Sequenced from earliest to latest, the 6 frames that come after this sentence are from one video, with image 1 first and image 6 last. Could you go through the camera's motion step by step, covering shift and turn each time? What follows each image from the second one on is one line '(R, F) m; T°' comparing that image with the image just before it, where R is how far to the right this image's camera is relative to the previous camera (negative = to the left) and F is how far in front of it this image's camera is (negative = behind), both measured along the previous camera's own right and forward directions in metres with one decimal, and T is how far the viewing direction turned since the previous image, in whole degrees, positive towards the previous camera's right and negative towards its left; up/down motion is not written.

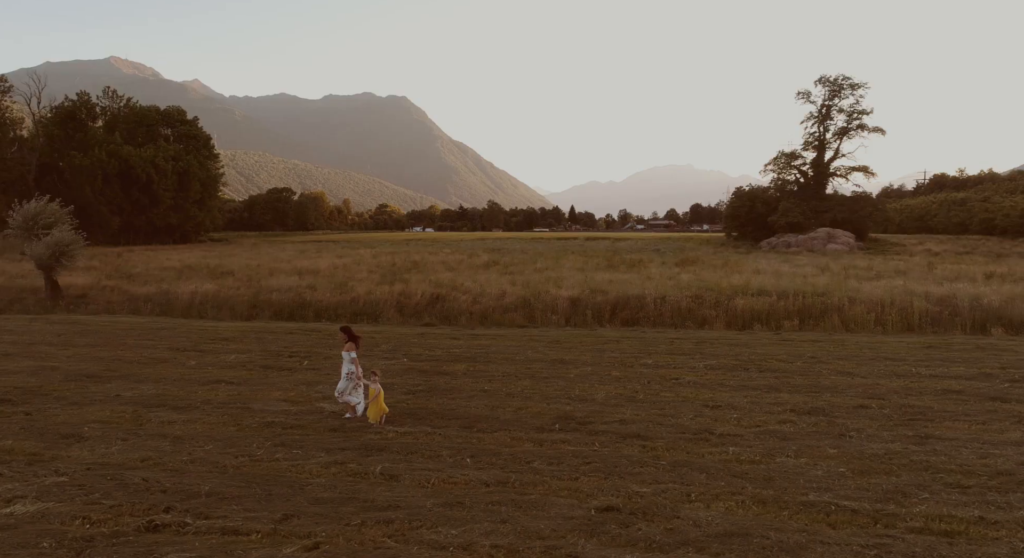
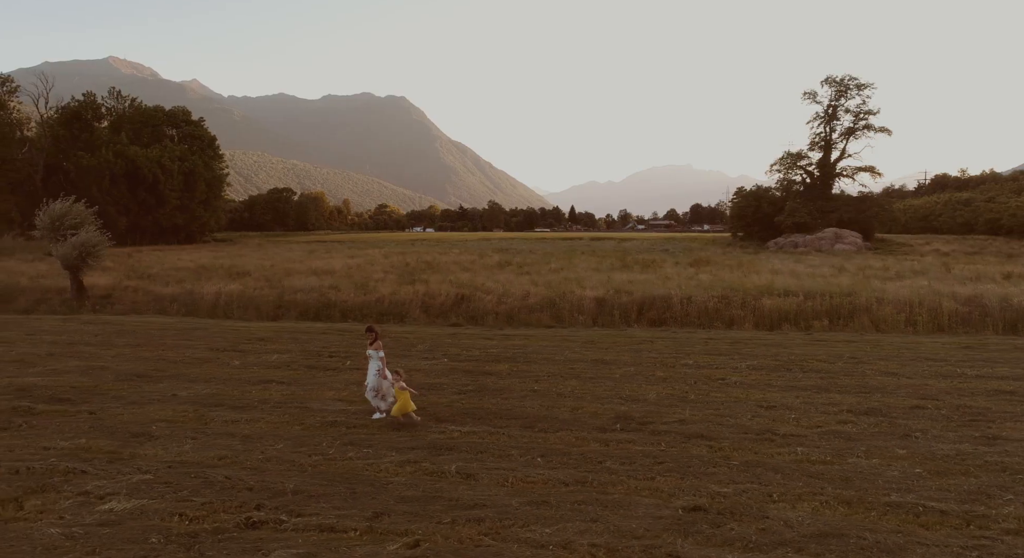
(-0.6, 0.0) m; -1°
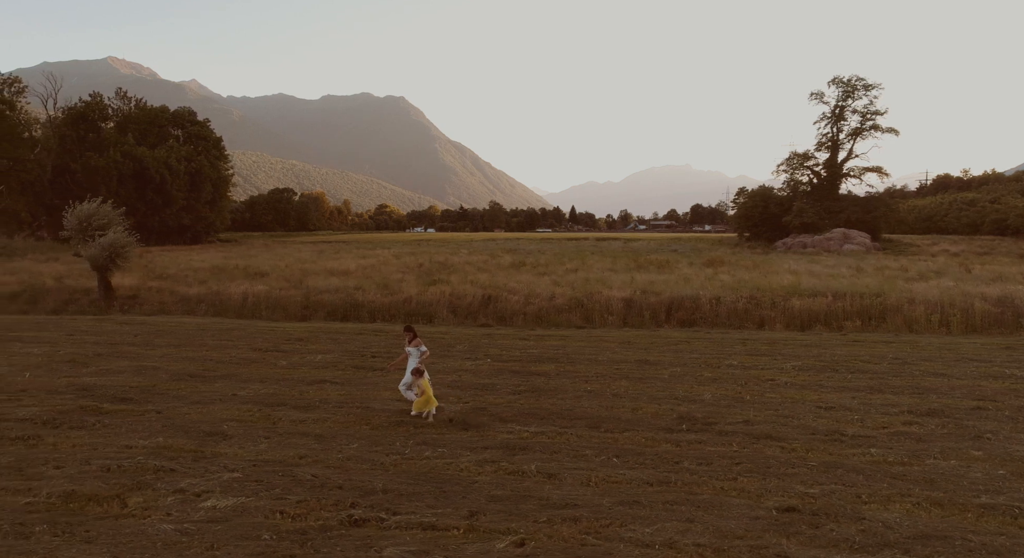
(-0.6, 0.0) m; -1°
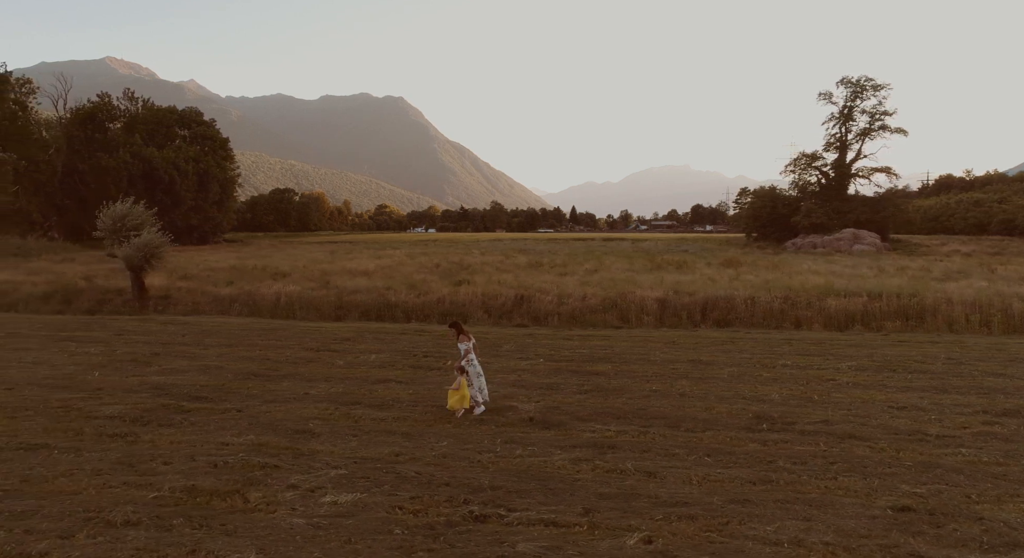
(-0.7, -0.1) m; -1°
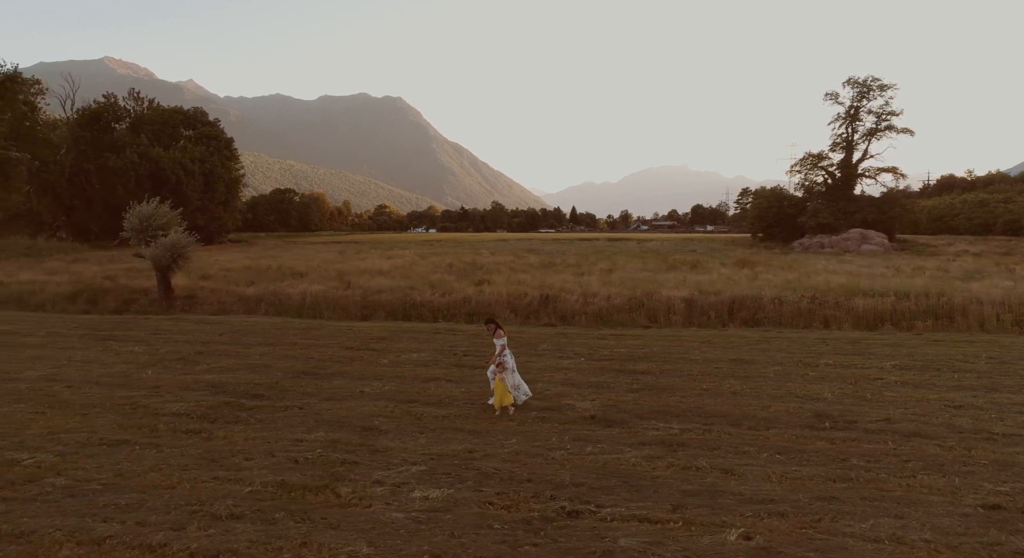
(-0.6, 0.0) m; -1°
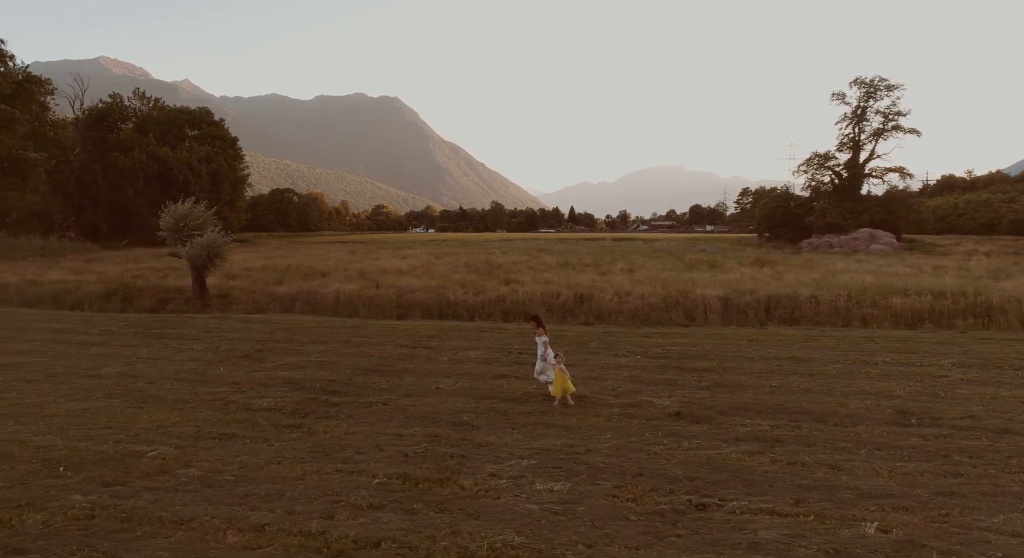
(-0.8, -0.1) m; -1°
